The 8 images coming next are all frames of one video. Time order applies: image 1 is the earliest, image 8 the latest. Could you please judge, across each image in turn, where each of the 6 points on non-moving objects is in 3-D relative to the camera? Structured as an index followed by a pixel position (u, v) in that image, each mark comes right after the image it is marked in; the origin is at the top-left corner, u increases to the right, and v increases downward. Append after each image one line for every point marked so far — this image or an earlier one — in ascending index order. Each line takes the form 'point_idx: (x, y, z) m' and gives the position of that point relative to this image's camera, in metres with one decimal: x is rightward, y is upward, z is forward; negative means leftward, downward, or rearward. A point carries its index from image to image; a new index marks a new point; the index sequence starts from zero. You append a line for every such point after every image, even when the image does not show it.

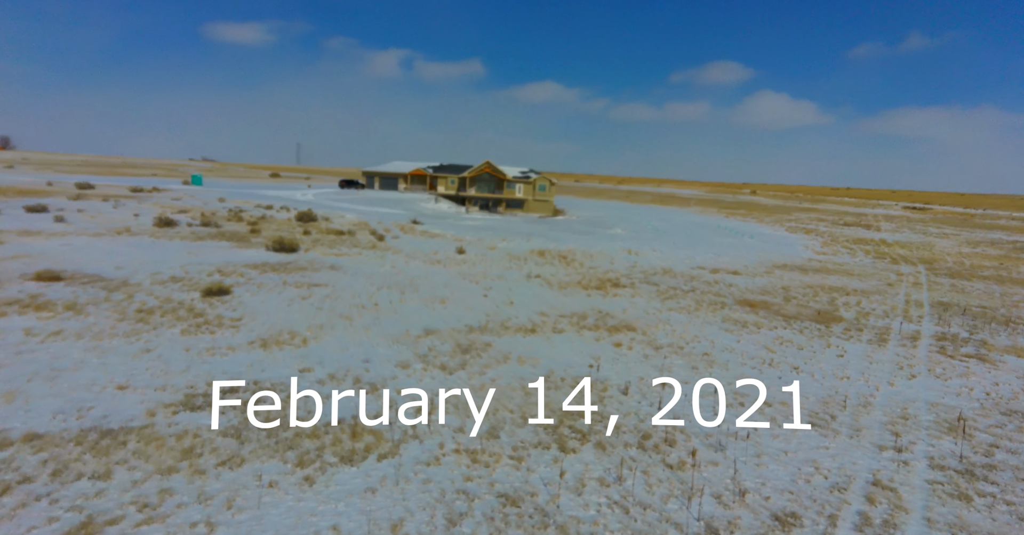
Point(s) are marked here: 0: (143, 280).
0: (-12.7, -0.5, +20.0) m
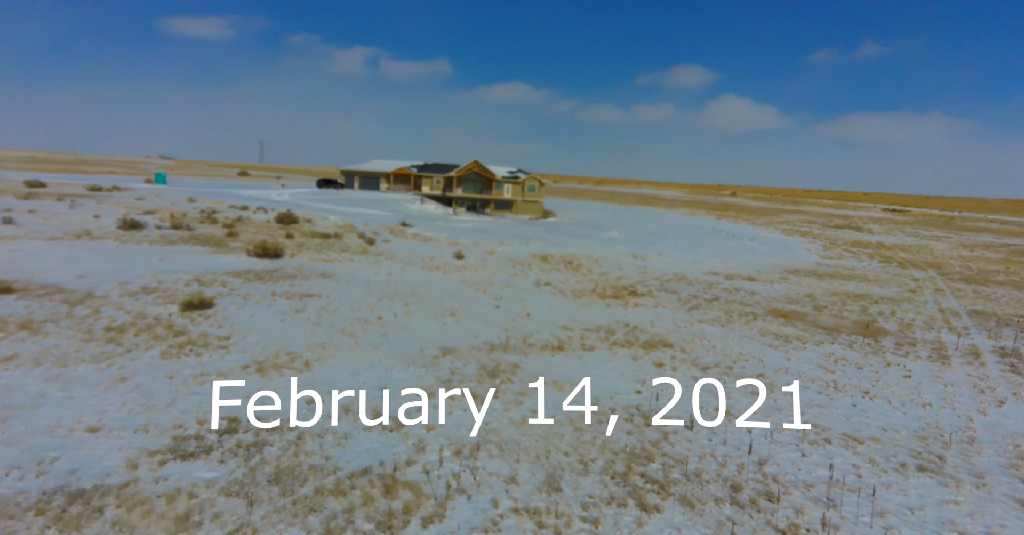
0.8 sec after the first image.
0: (-12.3, -0.8, +18.0) m
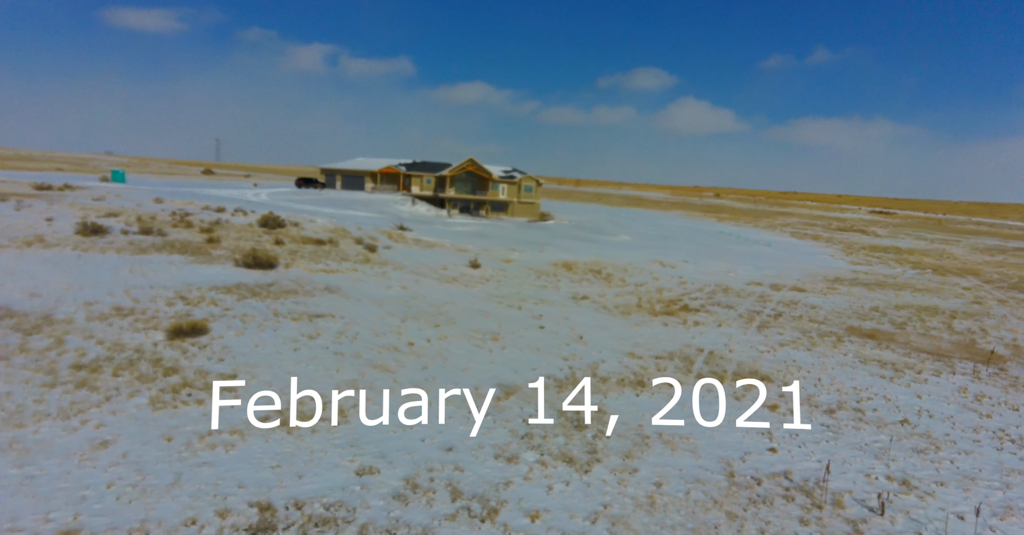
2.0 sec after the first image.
0: (-11.1, -1.2, +15.0) m
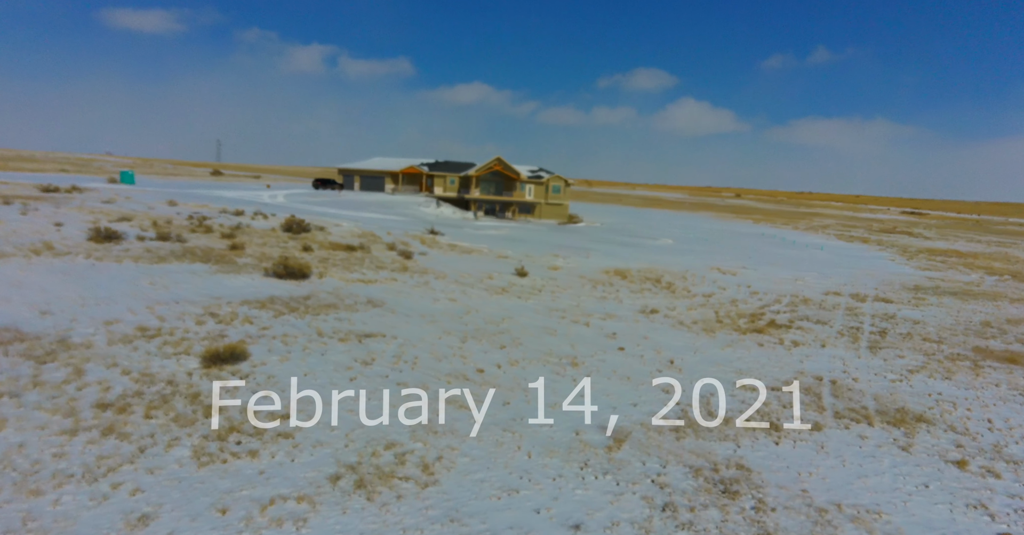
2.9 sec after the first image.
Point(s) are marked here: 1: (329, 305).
0: (-9.3, -1.6, +13.2) m
1: (-5.3, -1.1, +17.4) m
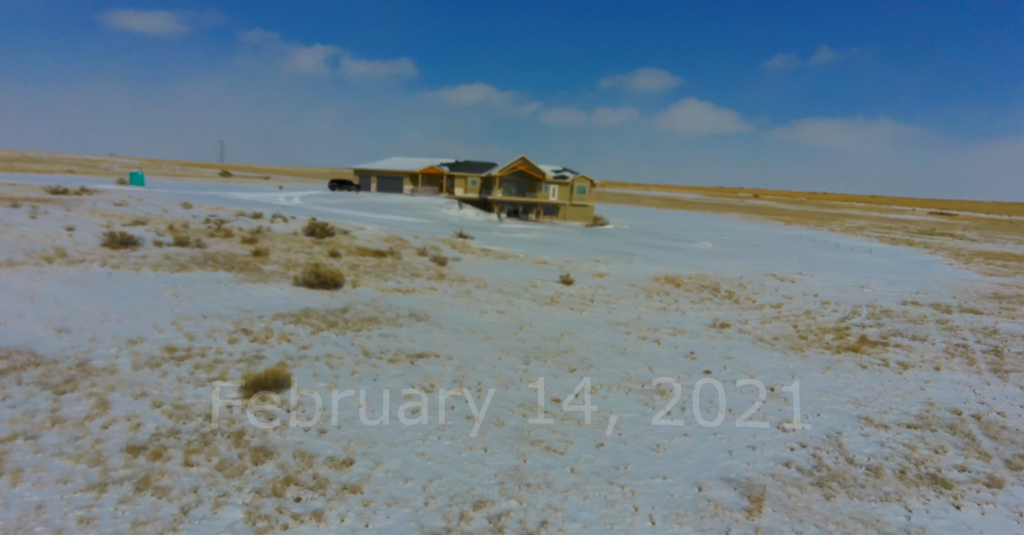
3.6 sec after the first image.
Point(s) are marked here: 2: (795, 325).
0: (-7.8, -1.8, +11.7) m
1: (-3.8, -1.4, +15.9) m
2: (+7.7, -1.5, +16.2) m
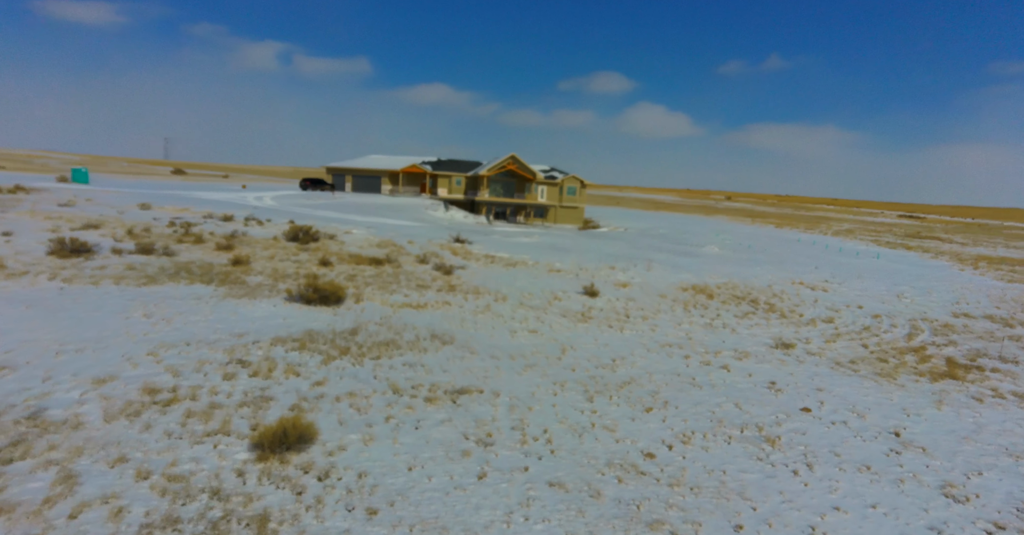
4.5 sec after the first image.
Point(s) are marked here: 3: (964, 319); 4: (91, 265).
0: (-6.6, -2.2, +9.2) m
1: (-2.9, -1.7, +13.6) m
2: (+8.6, -1.8, +14.5) m
3: (+13.4, -1.5, +17.5) m
4: (-12.8, +0.1, +18.5) m
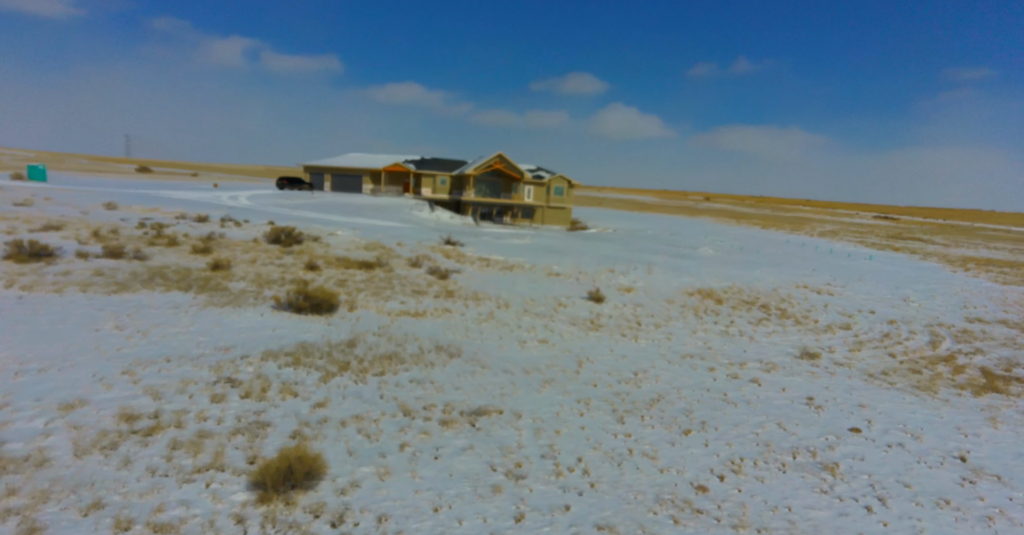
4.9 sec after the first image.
0: (-6.2, -2.4, +8.0) m
1: (-2.6, -1.9, +12.5) m
2: (+8.8, -2.0, +13.9) m
3: (+13.5, -1.6, +17.0) m
4: (-12.7, -0.1, +17.0) m
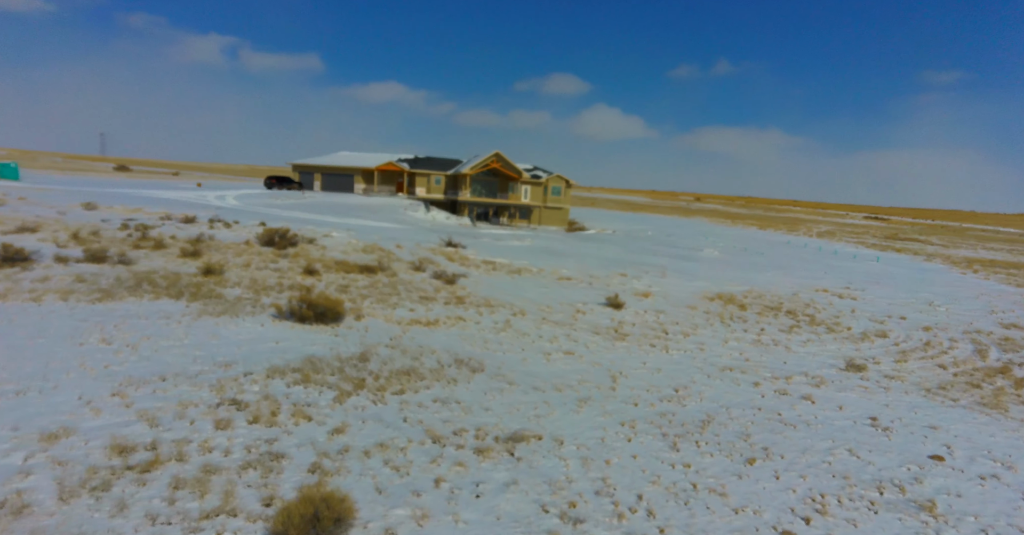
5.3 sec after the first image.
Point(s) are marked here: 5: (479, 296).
0: (-5.5, -2.5, +6.8) m
1: (-2.0, -2.0, +11.4) m
2: (+9.3, -2.1, +13.1) m
3: (+14.0, -1.7, +16.3) m
4: (-12.3, -0.3, +15.6) m
5: (-1.0, -0.8, +18.0) m
